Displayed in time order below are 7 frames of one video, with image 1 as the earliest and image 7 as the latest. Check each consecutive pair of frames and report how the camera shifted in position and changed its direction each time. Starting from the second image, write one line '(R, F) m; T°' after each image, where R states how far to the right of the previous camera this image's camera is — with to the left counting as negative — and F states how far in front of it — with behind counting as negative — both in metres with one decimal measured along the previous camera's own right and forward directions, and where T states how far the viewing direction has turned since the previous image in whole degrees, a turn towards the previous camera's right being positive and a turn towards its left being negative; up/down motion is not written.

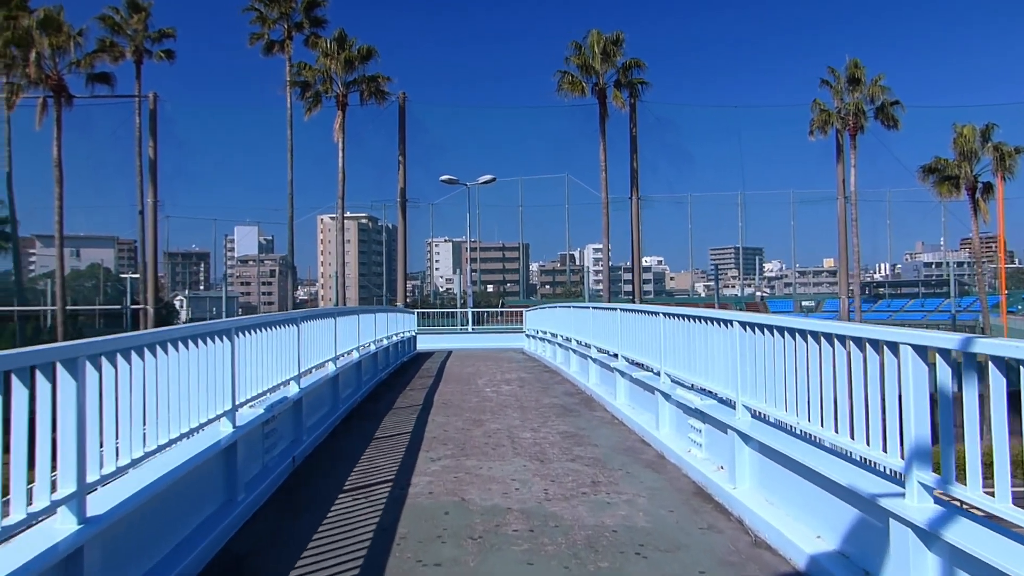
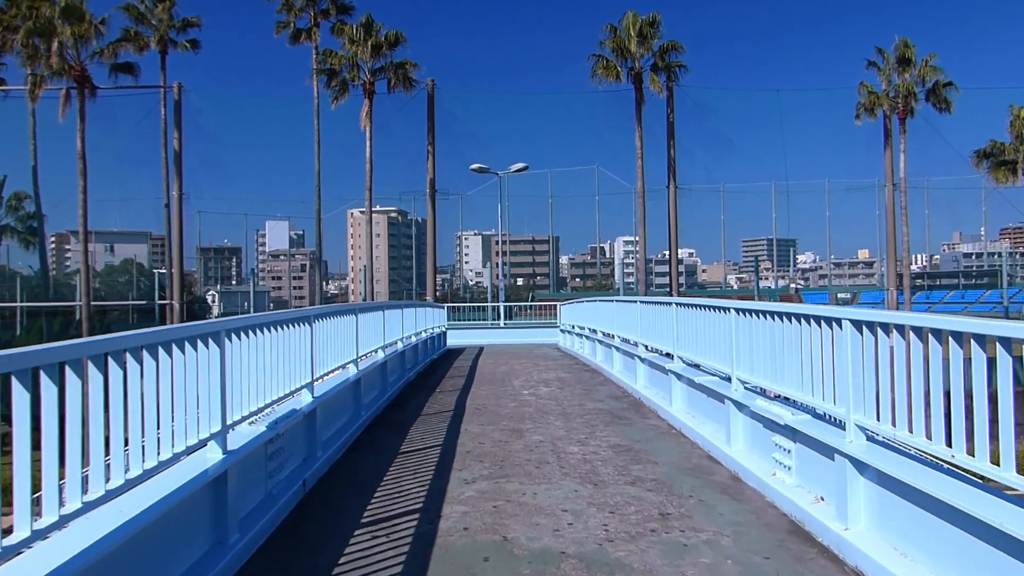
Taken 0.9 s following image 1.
(-0.1, +1.0) m; -2°
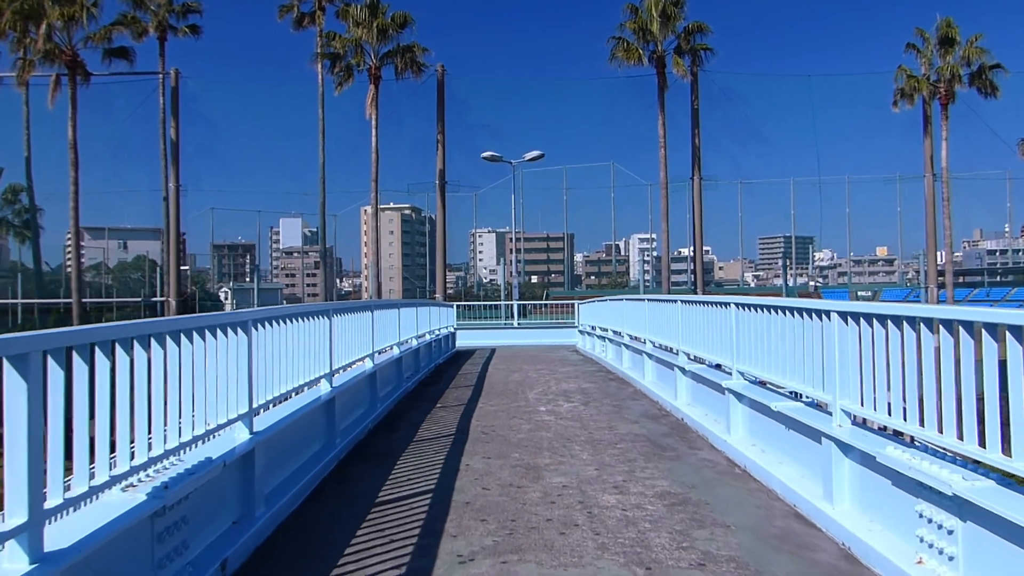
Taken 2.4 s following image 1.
(0.0, +1.8) m; -1°
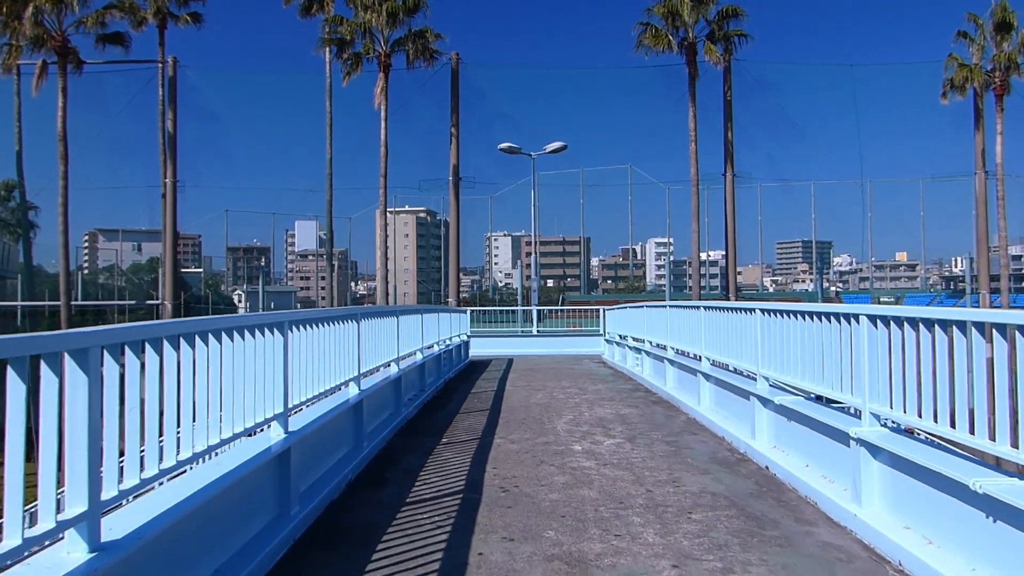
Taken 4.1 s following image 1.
(-0.1, +2.0) m; -1°
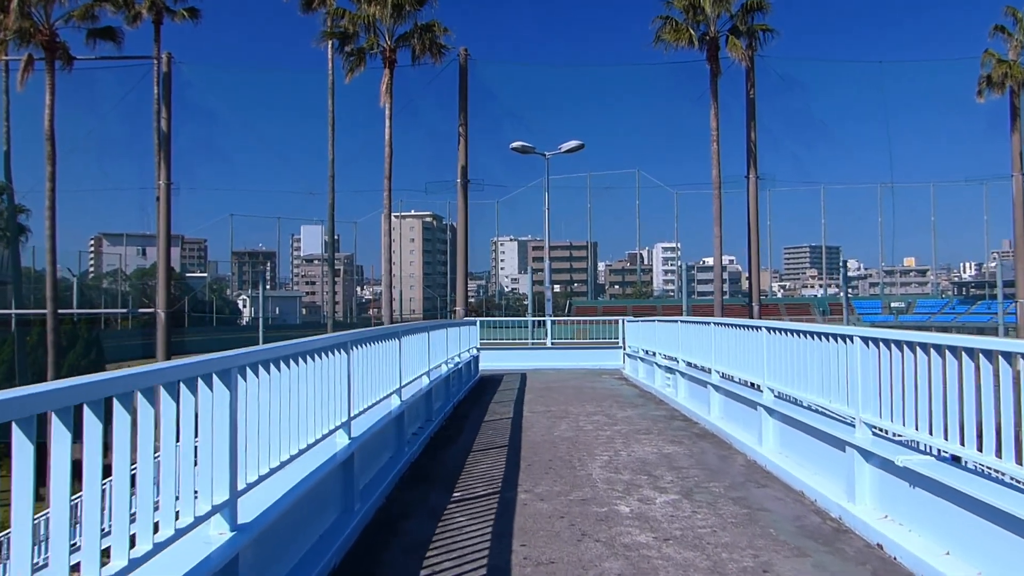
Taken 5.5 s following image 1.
(-0.2, +1.4) m; 0°
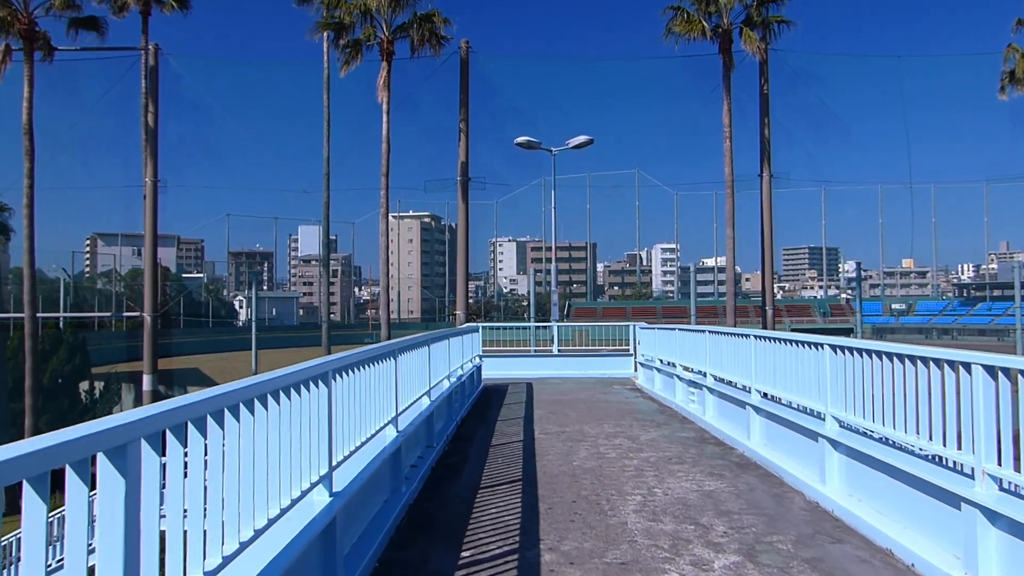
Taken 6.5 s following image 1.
(-0.2, +1.2) m; 0°
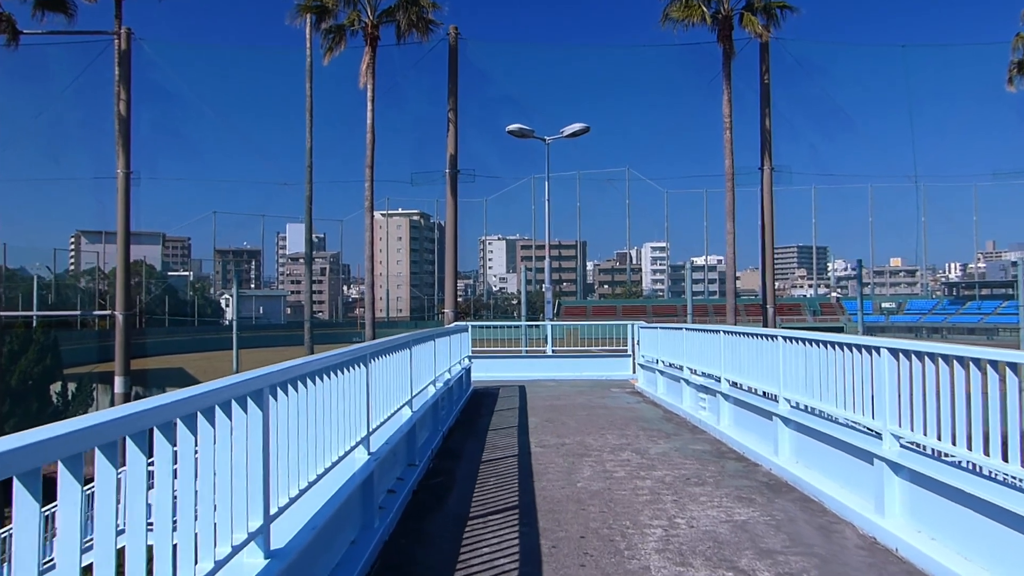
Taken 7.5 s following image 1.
(0.0, +1.1) m; +1°
